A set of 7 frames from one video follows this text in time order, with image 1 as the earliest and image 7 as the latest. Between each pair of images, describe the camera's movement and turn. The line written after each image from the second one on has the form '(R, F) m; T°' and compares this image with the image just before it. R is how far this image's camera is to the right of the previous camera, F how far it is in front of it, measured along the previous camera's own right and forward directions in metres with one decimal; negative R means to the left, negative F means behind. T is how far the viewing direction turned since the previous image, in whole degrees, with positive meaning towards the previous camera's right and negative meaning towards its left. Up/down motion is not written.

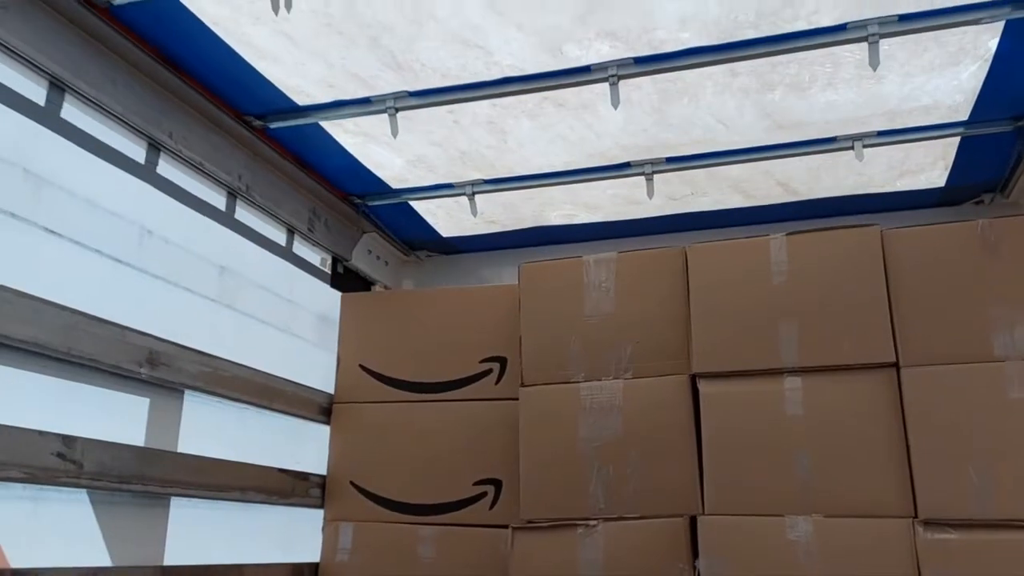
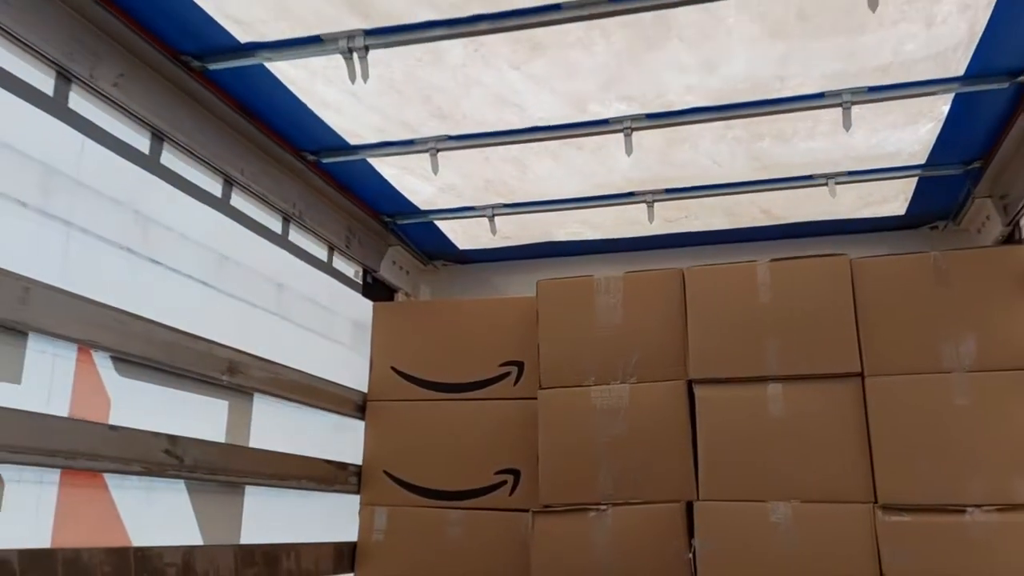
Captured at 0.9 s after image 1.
(-0.1, -0.3) m; +2°
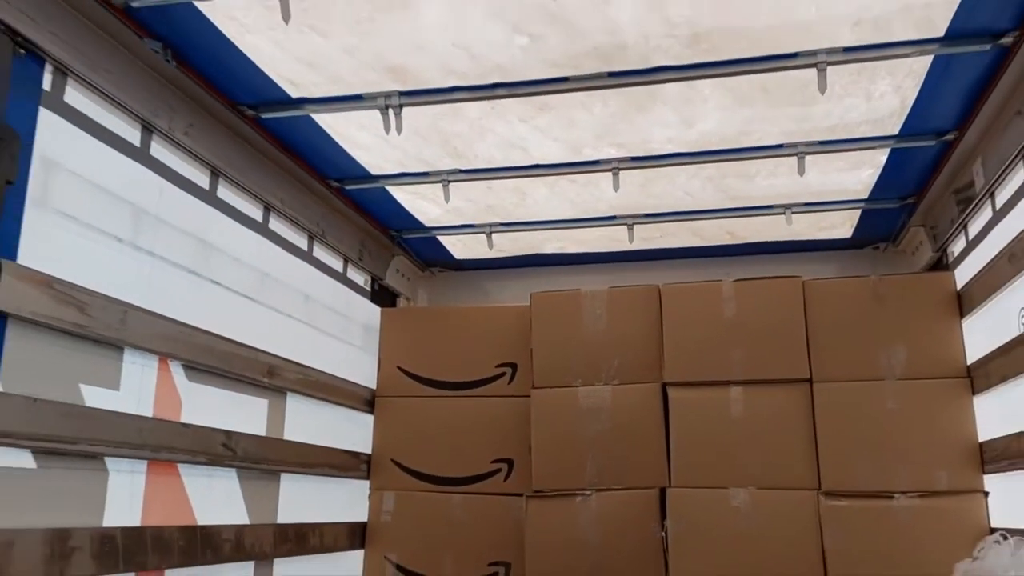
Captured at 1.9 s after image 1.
(-0.1, -0.3) m; +2°
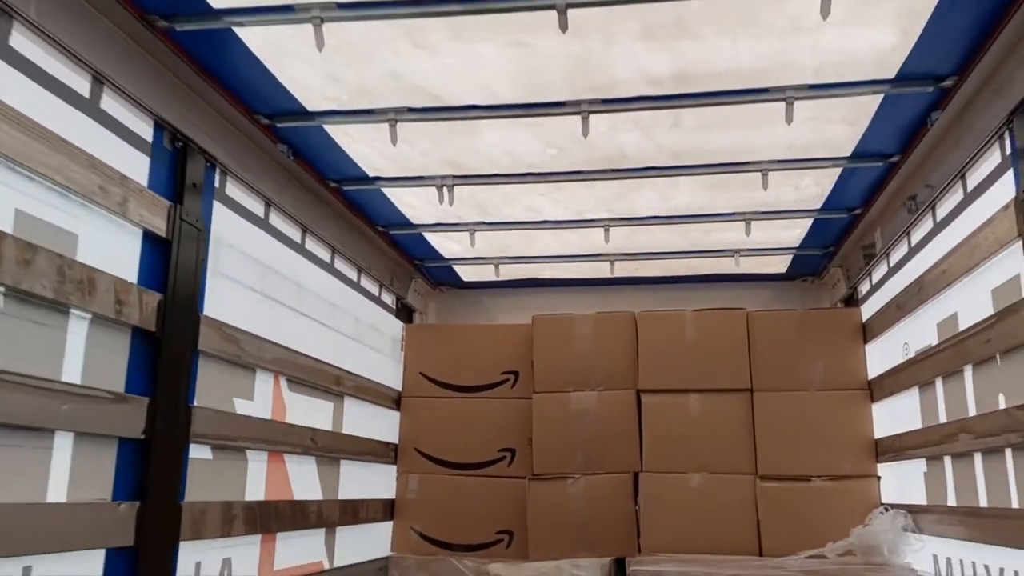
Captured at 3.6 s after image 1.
(-0.2, -0.6) m; +4°
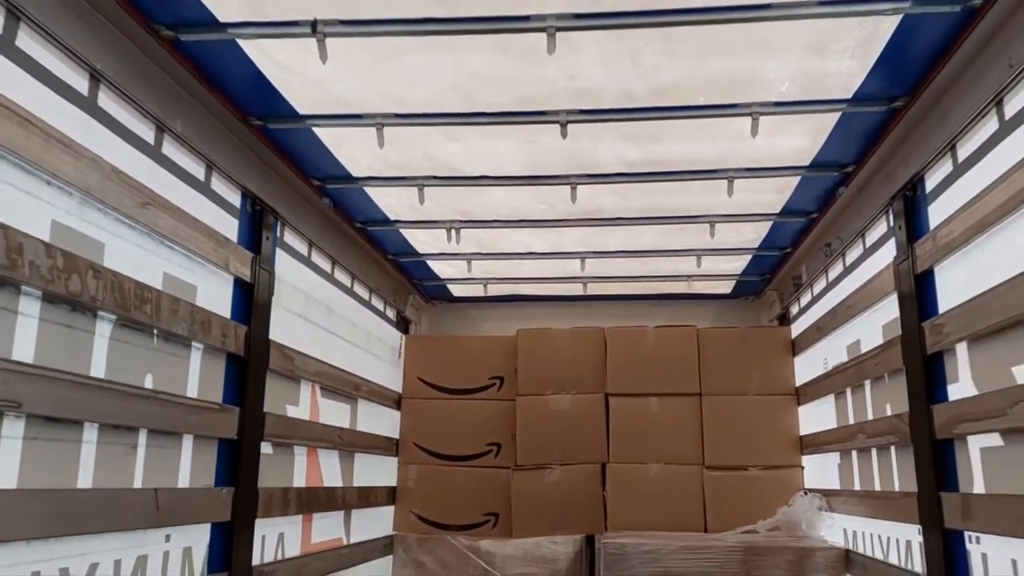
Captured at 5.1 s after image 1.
(-0.1, -0.5) m; +3°
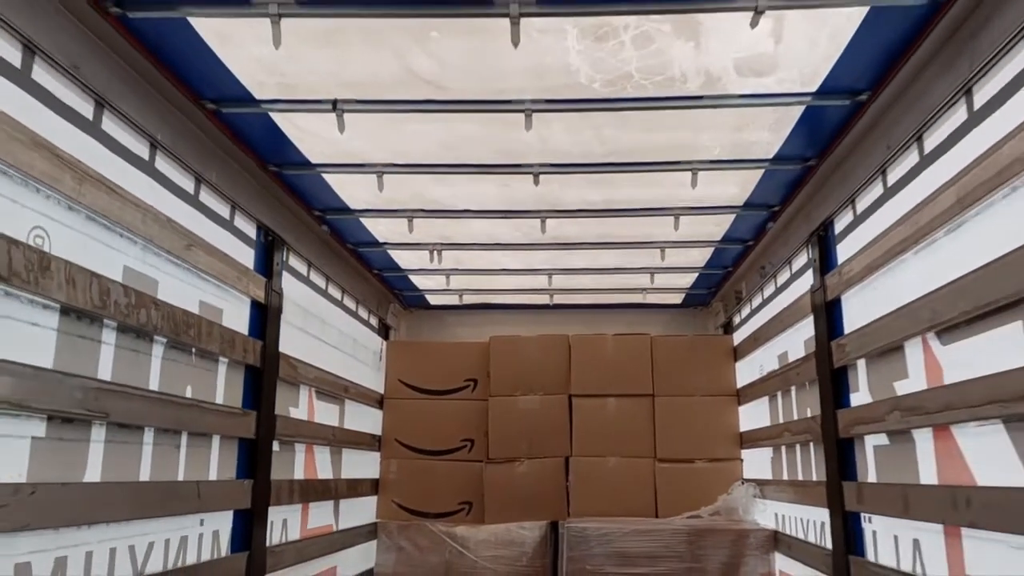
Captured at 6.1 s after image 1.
(0.0, -0.4) m; +2°
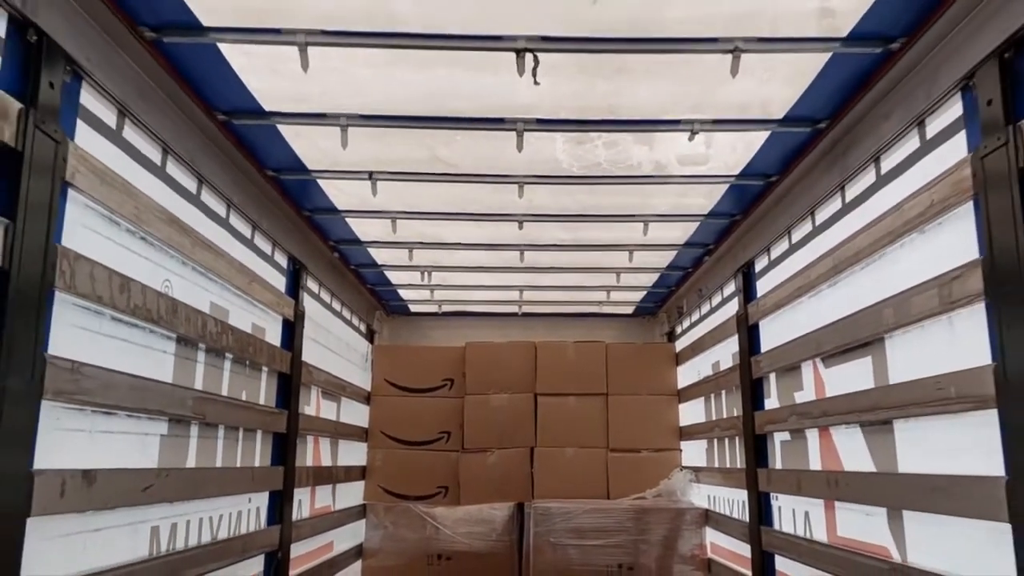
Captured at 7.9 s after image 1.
(-0.1, -0.6) m; +3°
